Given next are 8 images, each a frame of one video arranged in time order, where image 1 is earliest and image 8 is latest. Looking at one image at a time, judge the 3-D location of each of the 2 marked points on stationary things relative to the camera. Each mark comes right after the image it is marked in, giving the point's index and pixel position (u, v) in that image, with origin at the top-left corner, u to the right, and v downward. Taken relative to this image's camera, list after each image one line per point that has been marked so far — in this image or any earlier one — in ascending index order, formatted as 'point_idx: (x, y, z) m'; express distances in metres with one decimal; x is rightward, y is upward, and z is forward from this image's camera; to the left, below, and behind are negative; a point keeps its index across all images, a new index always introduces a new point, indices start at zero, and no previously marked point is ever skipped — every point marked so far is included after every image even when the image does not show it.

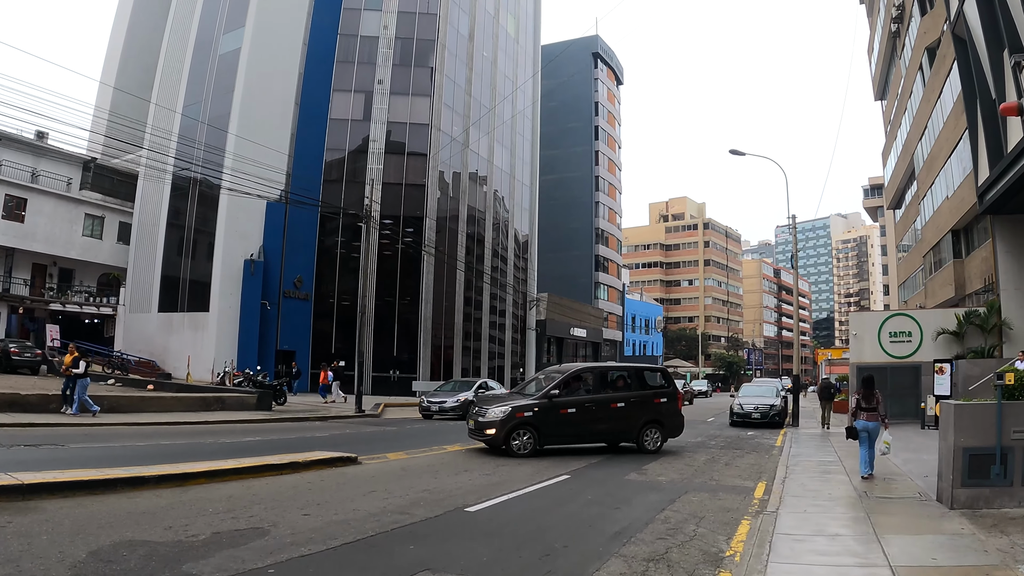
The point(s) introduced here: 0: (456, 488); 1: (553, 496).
0: (-0.7, -2.4, +7.8) m
1: (+0.4, -2.3, +7.1) m
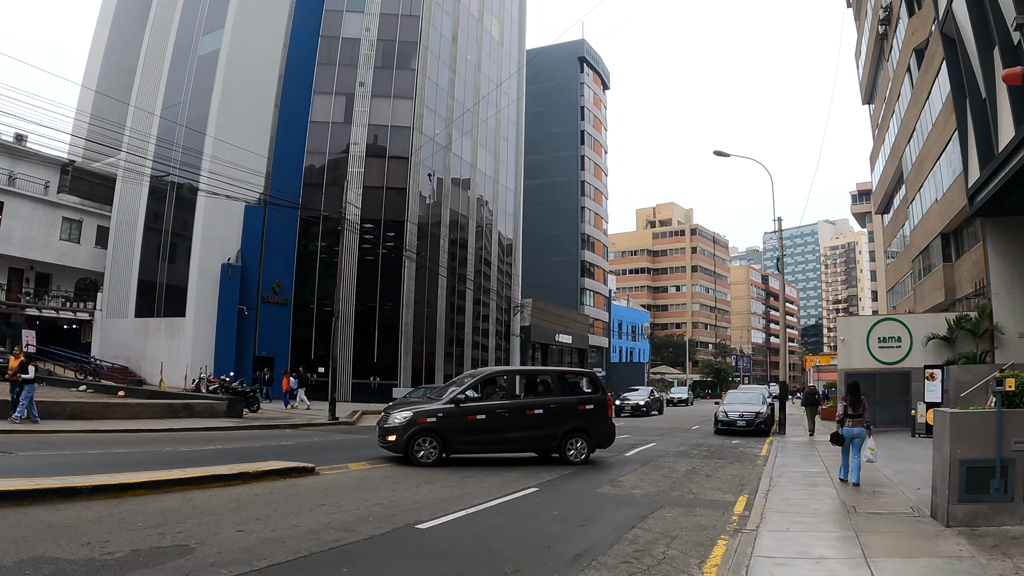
0: (-1.1, -2.4, +7.2) m
1: (0.0, -2.3, +6.6) m
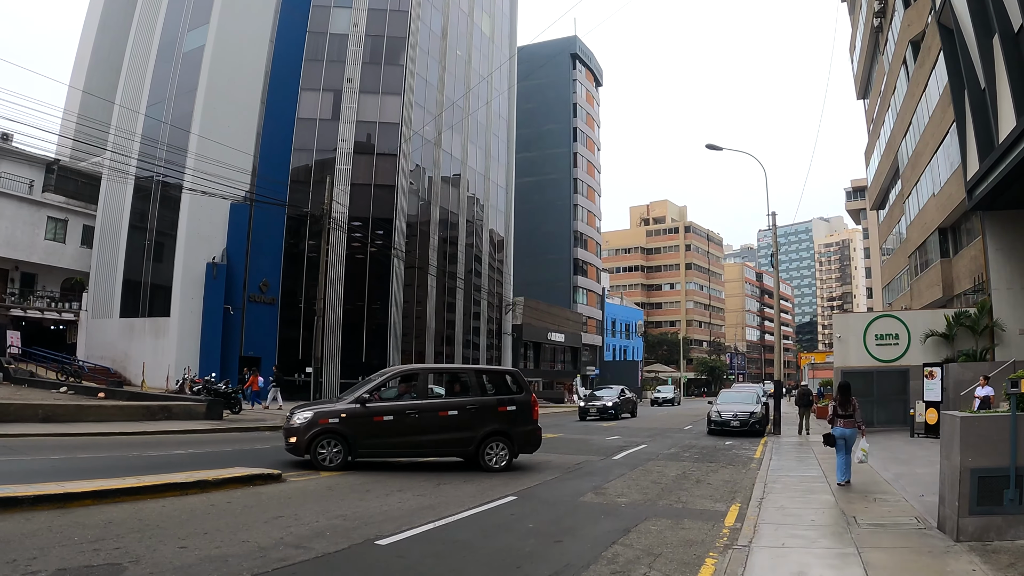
0: (-1.4, -2.3, +6.7) m
1: (-0.2, -2.2, +6.0) m
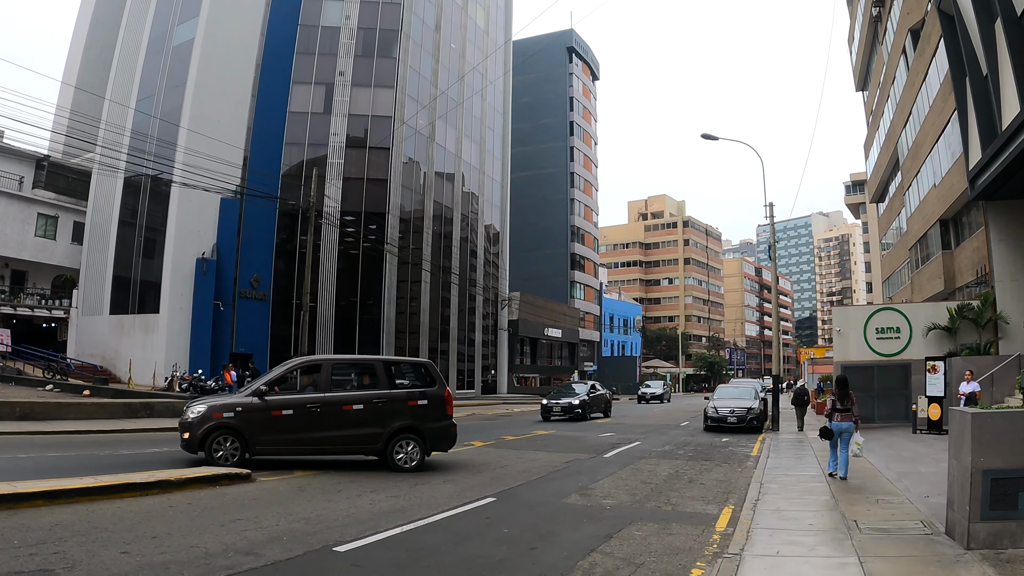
0: (-1.6, -2.2, +6.3) m
1: (-0.5, -2.1, +5.6) m
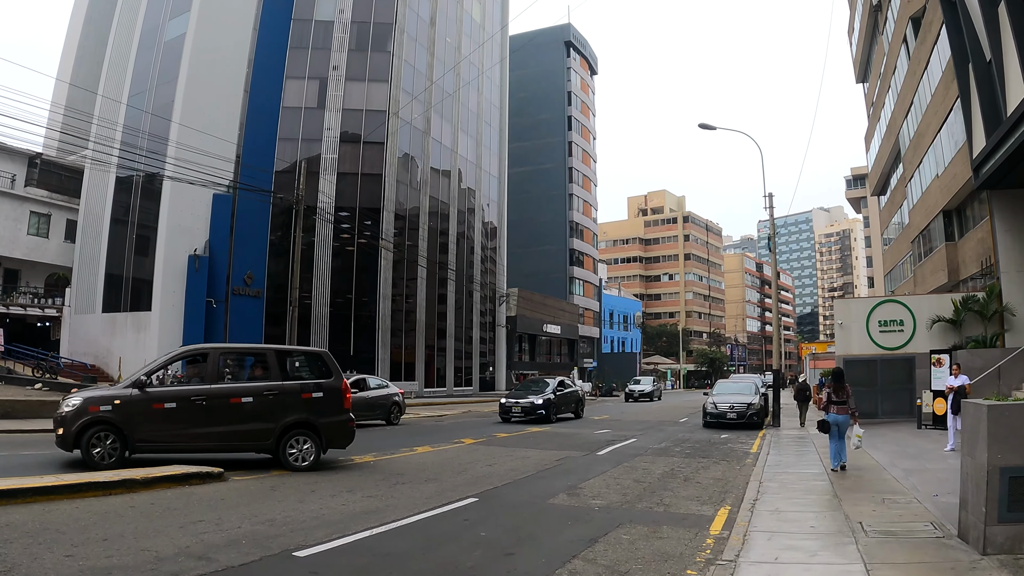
0: (-1.8, -2.1, +5.9) m
1: (-0.6, -2.0, +5.2) m
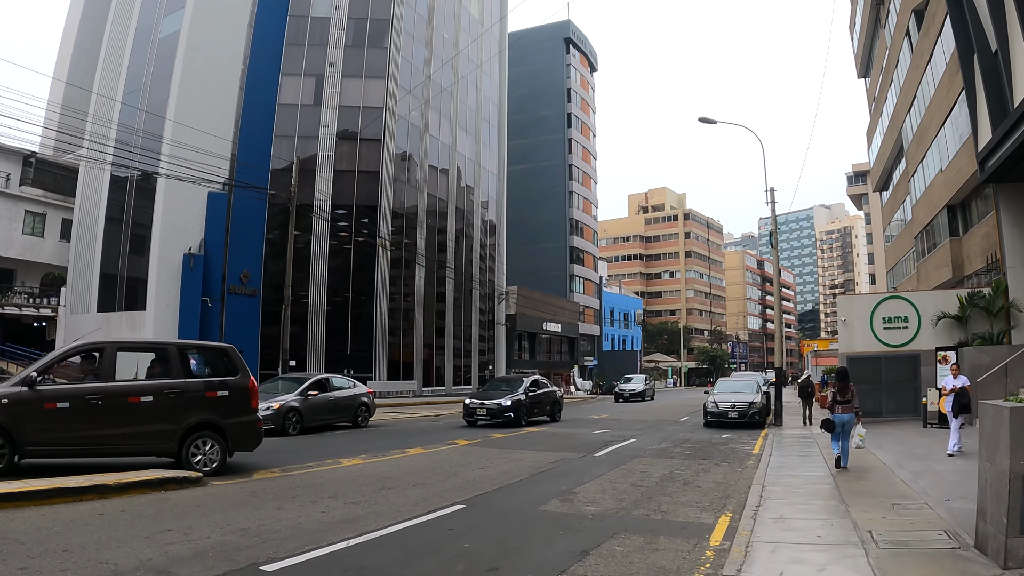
0: (-1.9, -2.1, +5.5) m
1: (-0.7, -2.0, +4.9) m
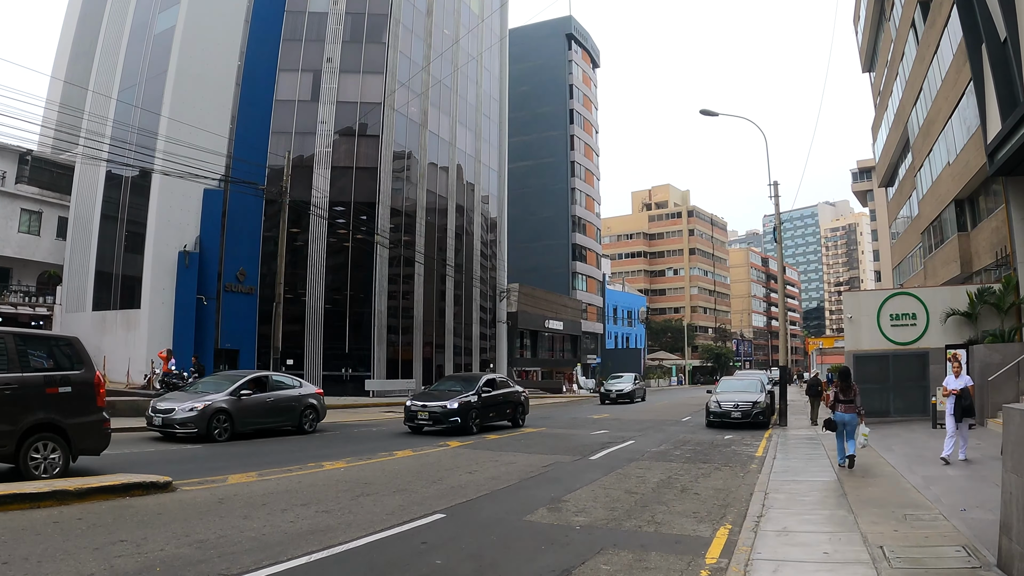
0: (-2.1, -2.1, +5.1) m
1: (-0.9, -1.9, +4.5) m
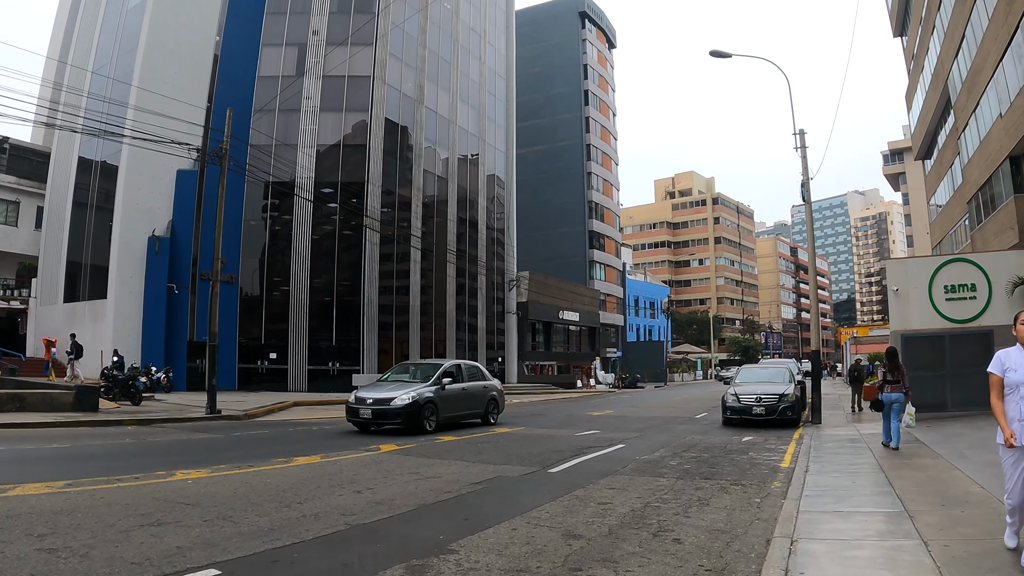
0: (-3.1, -1.6, +2.5) m
1: (-1.9, -1.4, +1.8) m
